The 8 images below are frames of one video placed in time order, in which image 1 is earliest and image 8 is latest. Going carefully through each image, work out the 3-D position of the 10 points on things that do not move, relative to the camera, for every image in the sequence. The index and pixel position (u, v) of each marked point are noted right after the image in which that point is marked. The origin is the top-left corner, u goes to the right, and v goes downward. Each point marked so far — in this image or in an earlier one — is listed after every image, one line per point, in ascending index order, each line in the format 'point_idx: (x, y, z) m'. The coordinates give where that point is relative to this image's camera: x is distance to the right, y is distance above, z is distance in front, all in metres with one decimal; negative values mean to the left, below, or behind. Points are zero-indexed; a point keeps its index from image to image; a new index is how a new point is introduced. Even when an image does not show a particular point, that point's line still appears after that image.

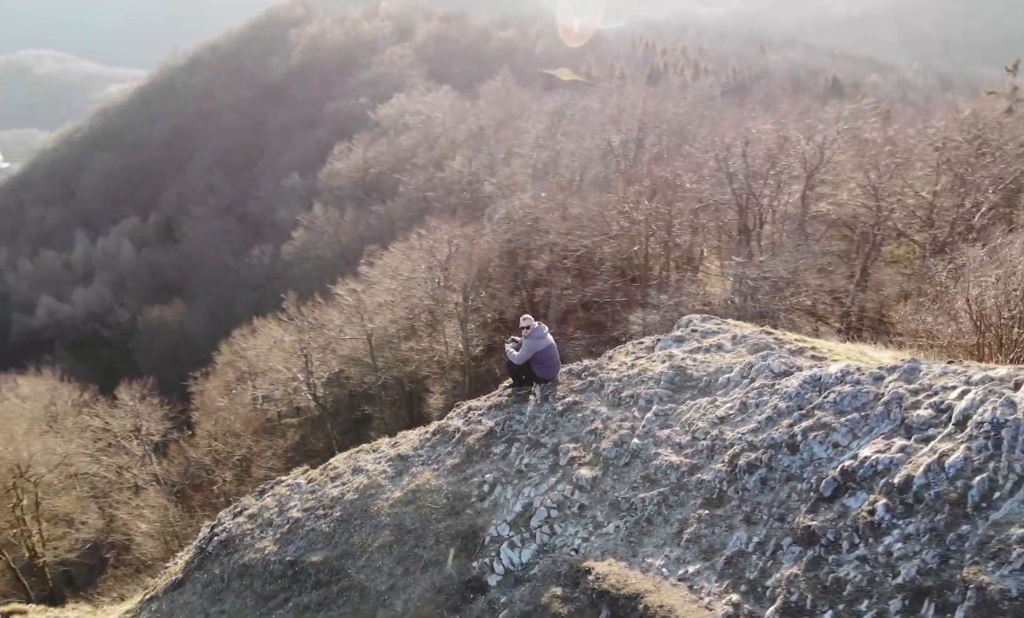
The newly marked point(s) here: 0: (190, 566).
0: (-4.2, -3.3, +12.1) m
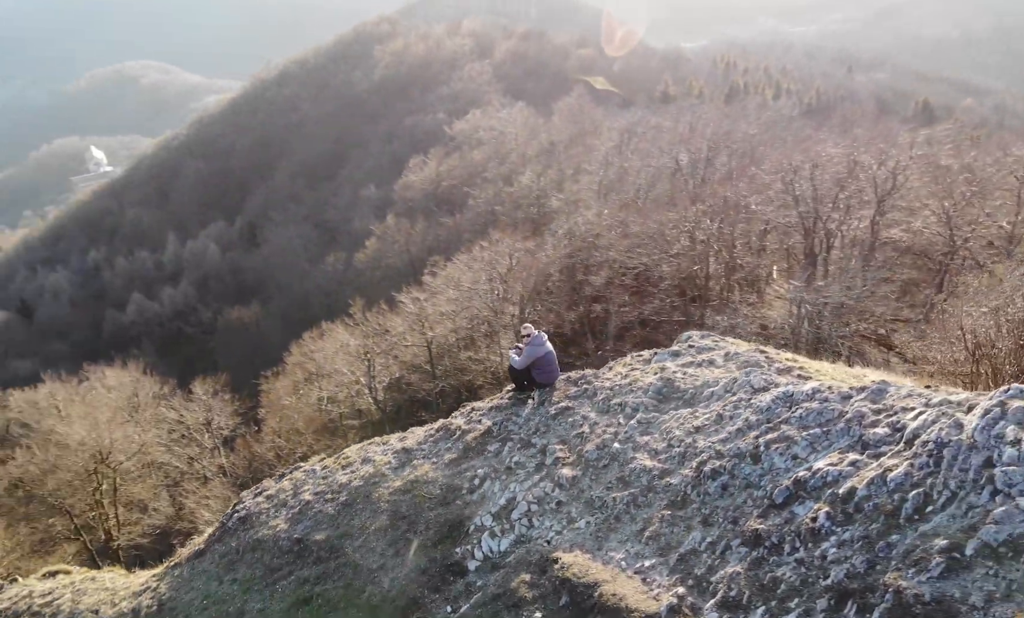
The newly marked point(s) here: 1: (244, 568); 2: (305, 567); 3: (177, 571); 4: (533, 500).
0: (-4.3, -3.2, +13.4) m
1: (-3.8, -3.4, +12.7) m
2: (-3.0, -3.3, +12.2) m
3: (-4.8, -3.5, +13.2) m
4: (-0.1, -2.5, +11.8) m
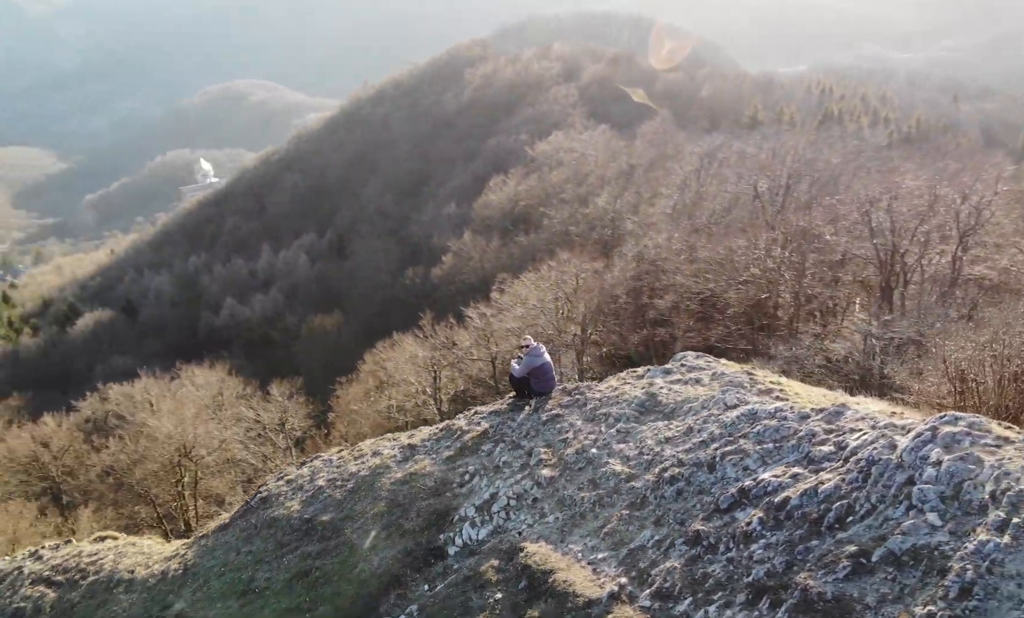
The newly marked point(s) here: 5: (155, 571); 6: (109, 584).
0: (-4.3, -3.3, +14.9) m
1: (-3.9, -3.4, +14.2) m
2: (-3.2, -3.4, +13.6) m
3: (-4.9, -3.5, +14.8) m
4: (-0.3, -2.7, +12.9) m
5: (-5.5, -3.7, +14.5) m
6: (-6.2, -3.9, +14.6) m
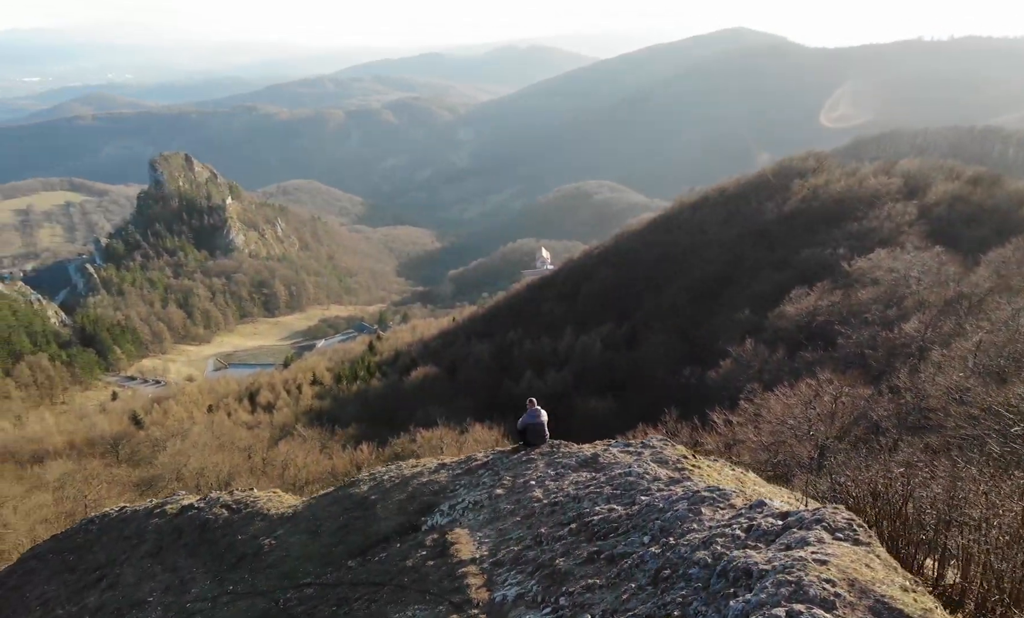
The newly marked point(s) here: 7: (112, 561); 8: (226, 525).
0: (-4.3, -3.8, +18.6) m
1: (-4.0, -3.9, +17.8) m
2: (-3.4, -3.9, +17.1) m
3: (-4.9, -4.0, +18.6) m
4: (-0.7, -3.3, +15.9) m
5: (-5.6, -4.1, +18.5) m
6: (-6.2, -4.3, +18.7) m
7: (-8.1, -5.1, +18.8) m
8: (-5.7, -4.2, +18.4) m
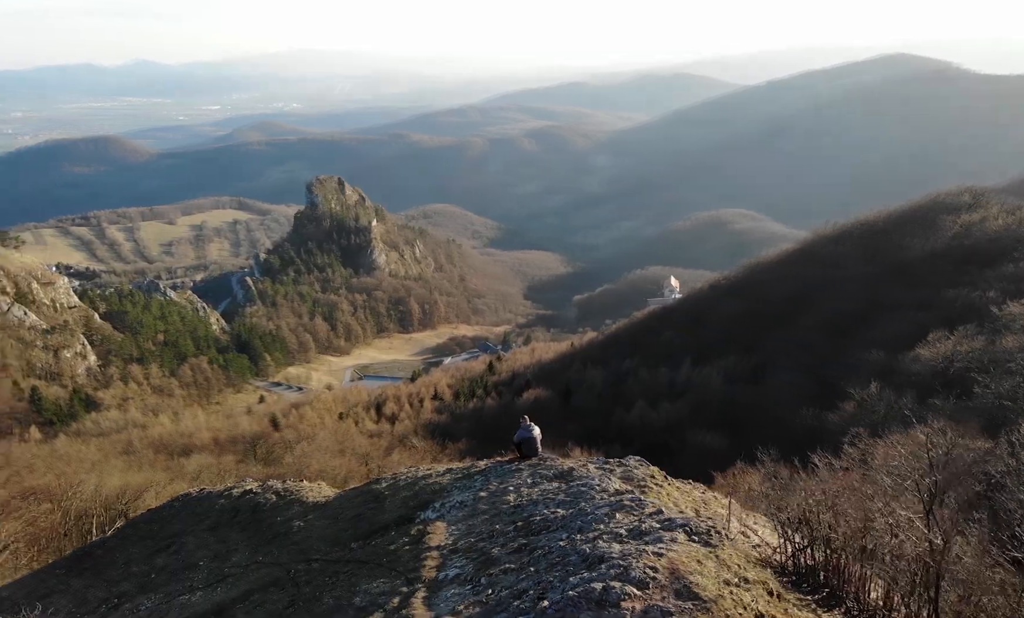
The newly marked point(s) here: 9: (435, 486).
0: (-4.2, -4.2, +21.7) m
1: (-4.1, -4.3, +20.9) m
2: (-3.6, -4.3, +20.1) m
3: (-4.8, -4.4, +21.8) m
4: (-1.1, -3.8, +18.4) m
5: (-5.5, -4.5, +21.8) m
6: (-6.1, -4.7, +22.1) m
7: (-7.9, -5.3, +22.4) m
8: (-5.6, -4.6, +21.7) m
9: (-1.5, -3.7, +19.6) m
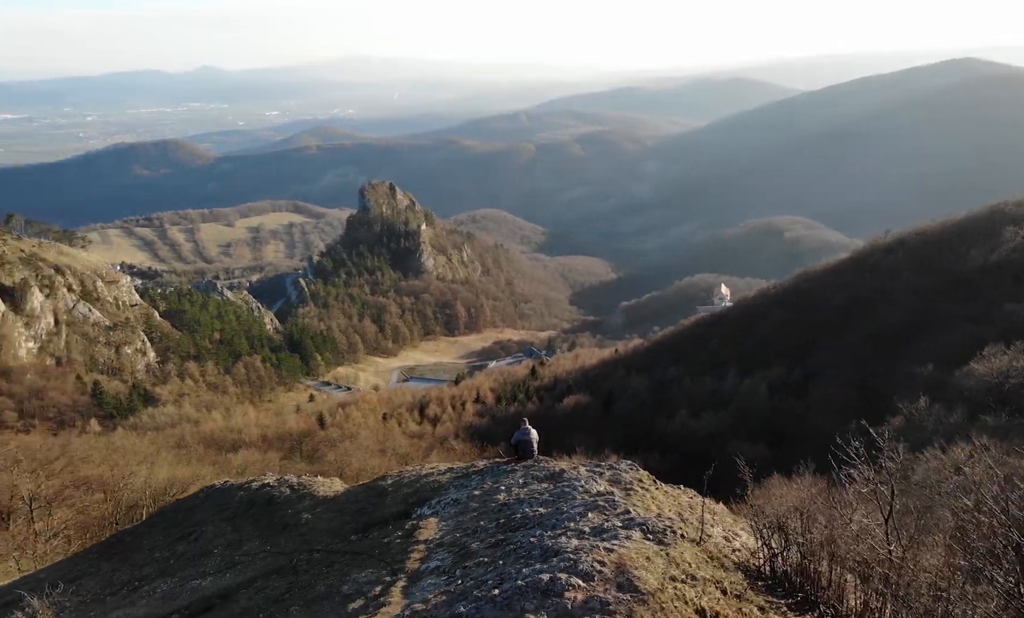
0: (-4.1, -4.3, +22.8) m
1: (-4.1, -4.4, +21.9) m
2: (-3.6, -4.4, +21.1) m
3: (-4.7, -4.4, +22.9) m
4: (-1.3, -3.9, +19.3) m
5: (-5.4, -4.6, +22.9) m
6: (-6.1, -4.7, +23.2) m
7: (-7.9, -5.4, +23.7) m
8: (-5.6, -4.7, +22.8) m
9: (-1.6, -3.8, +20.5) m
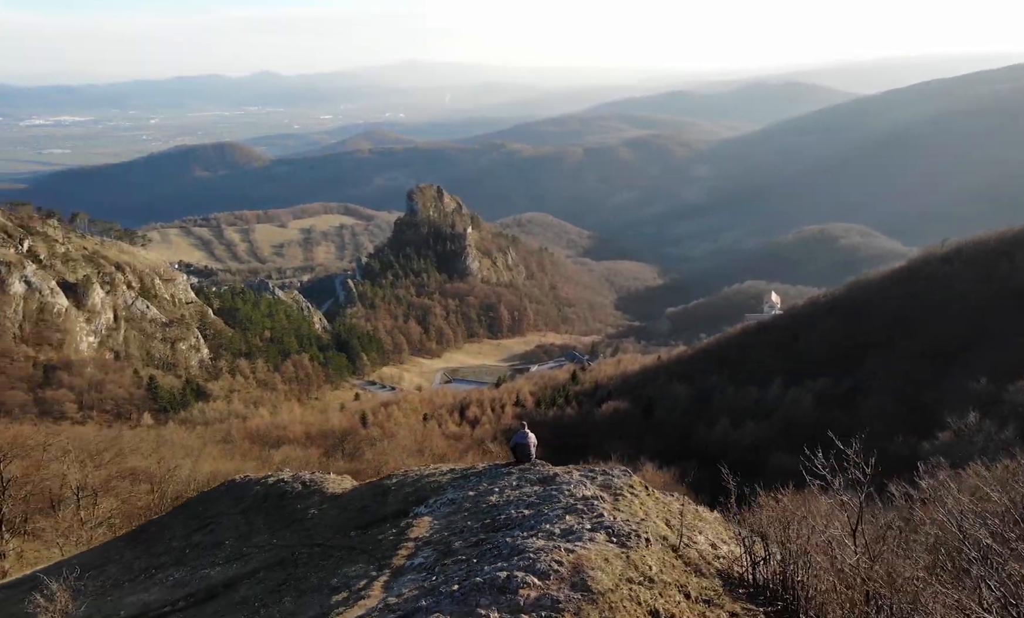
0: (-4.1, -4.4, +23.6) m
1: (-4.1, -4.5, +22.7) m
2: (-3.7, -4.5, +21.9) m
3: (-4.7, -4.5, +23.7) m
4: (-1.4, -4.0, +19.9) m
5: (-5.4, -4.6, +23.8) m
6: (-6.0, -4.8, +24.1) m
7: (-7.8, -5.4, +24.7) m
8: (-5.5, -4.7, +23.7) m
9: (-1.7, -4.0, +21.1) m
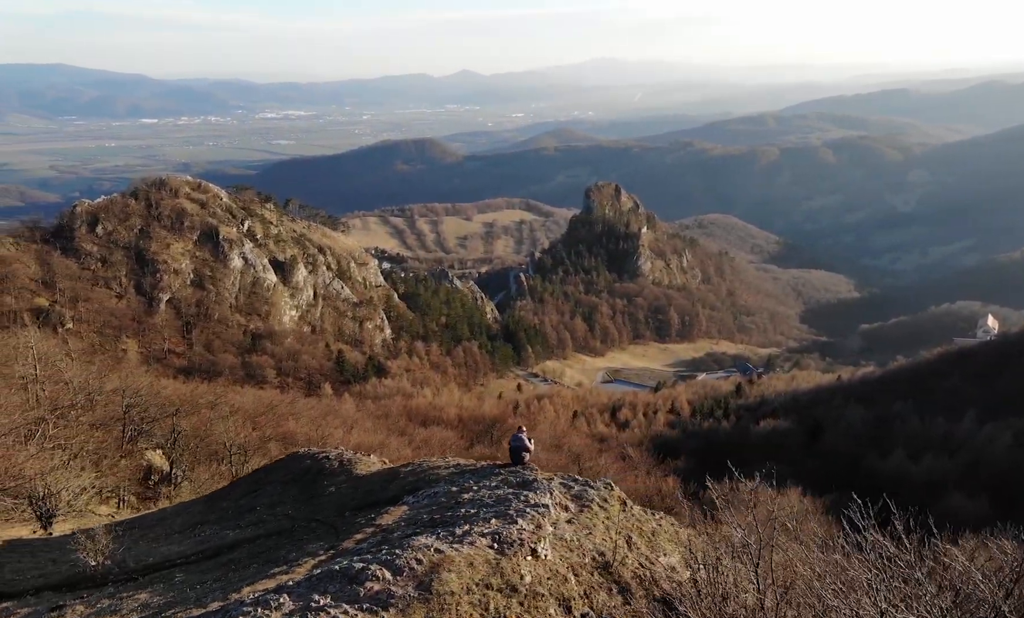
0: (-3.6, -4.2, +24.8) m
1: (-3.8, -4.3, +24.0) m
2: (-3.6, -4.3, +23.1) m
3: (-4.1, -4.3, +25.1) m
4: (-1.8, -4.0, +20.6) m
5: (-4.8, -4.4, +25.3) m
6: (-5.4, -4.4, +25.8) m
7: (-7.0, -5.0, +26.8) m
8: (-5.0, -4.4, +25.3) m
9: (-1.8, -3.9, +21.9) m
